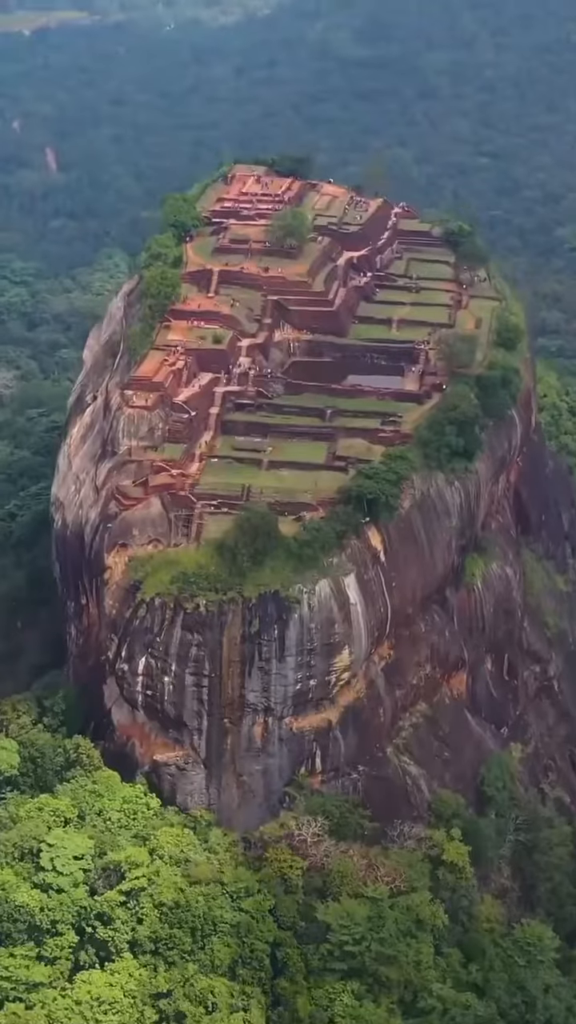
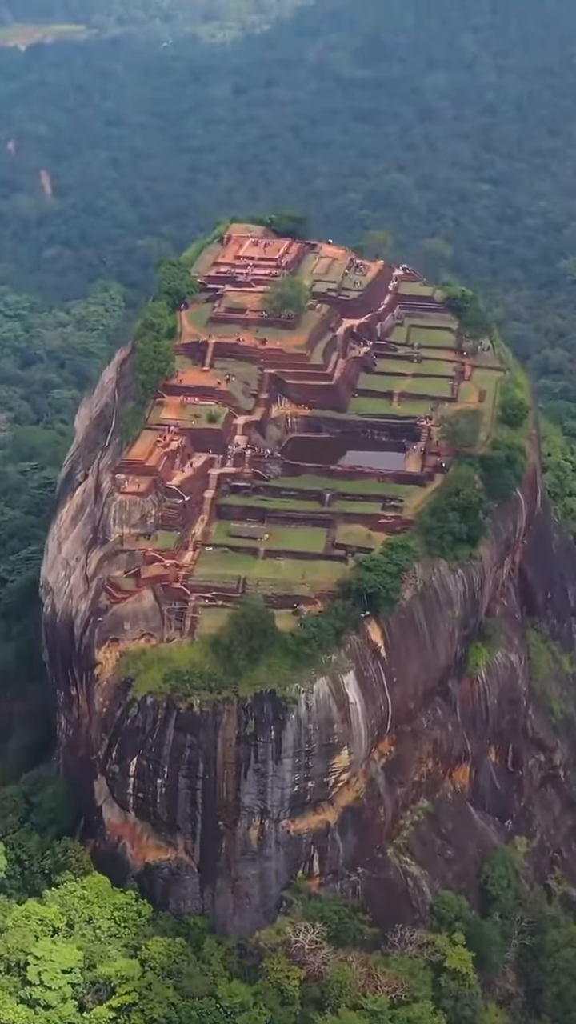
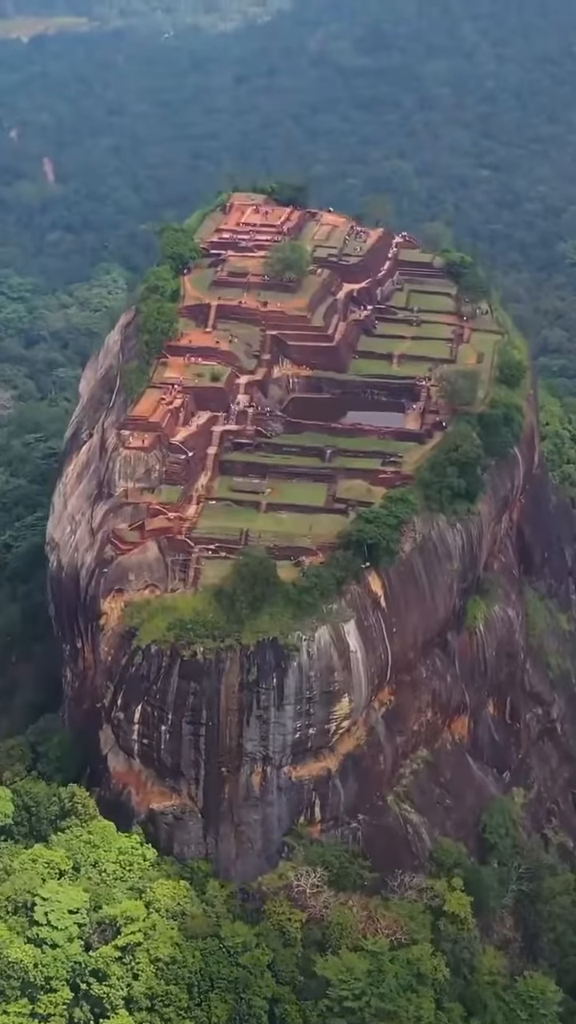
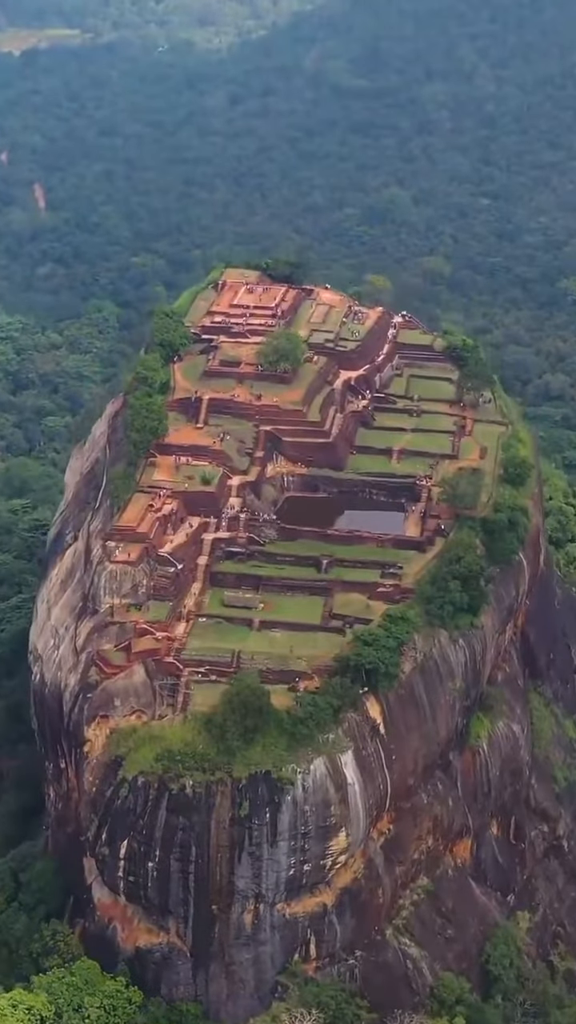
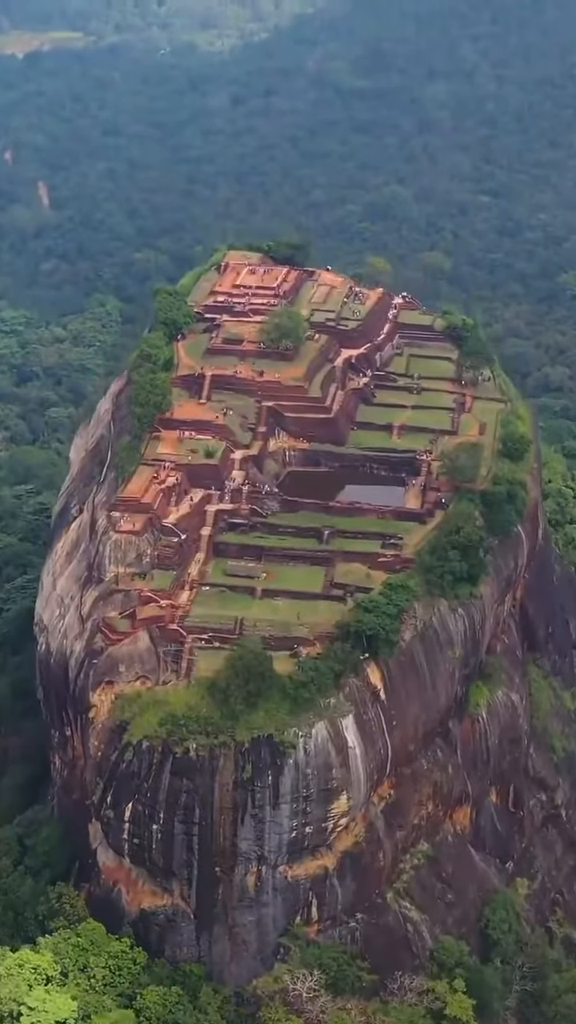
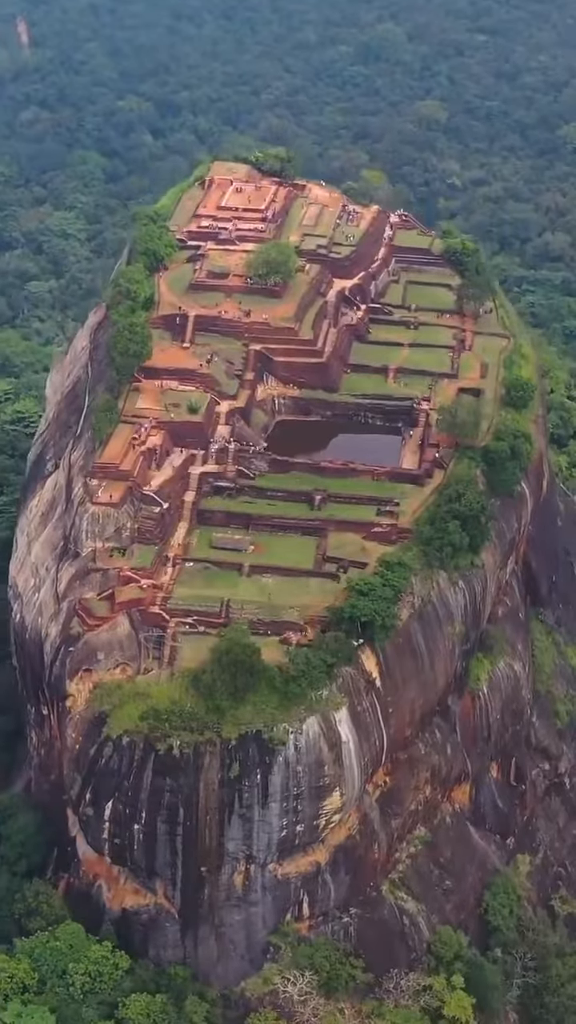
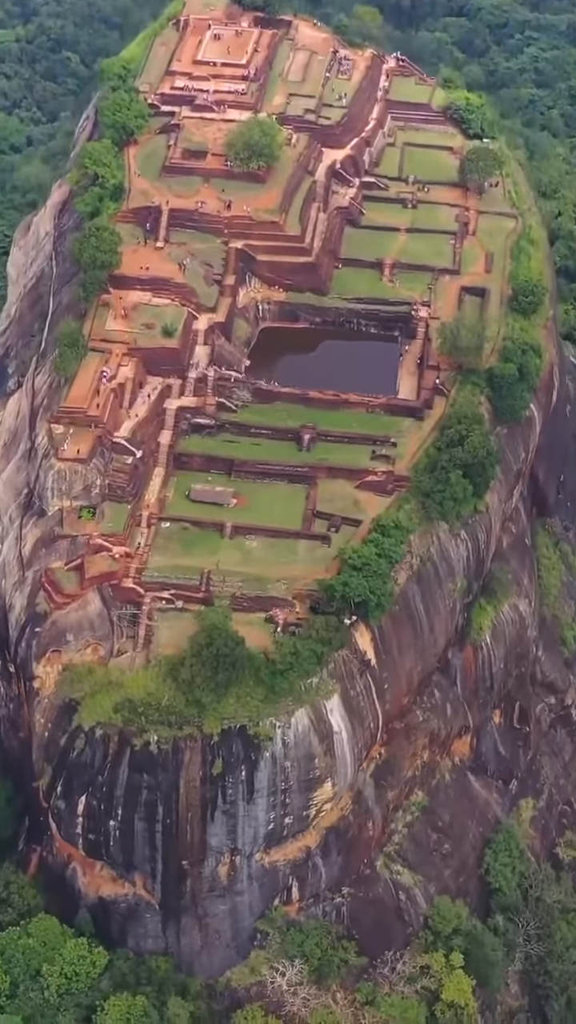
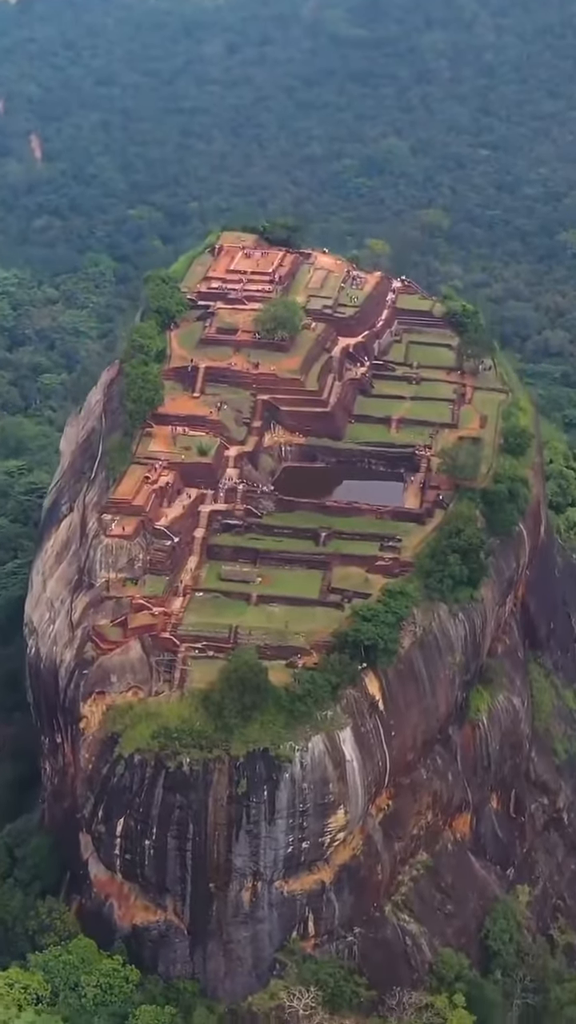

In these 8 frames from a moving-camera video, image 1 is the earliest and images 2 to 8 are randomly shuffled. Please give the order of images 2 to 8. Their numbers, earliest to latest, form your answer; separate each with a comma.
3, 2, 5, 4, 8, 6, 7
